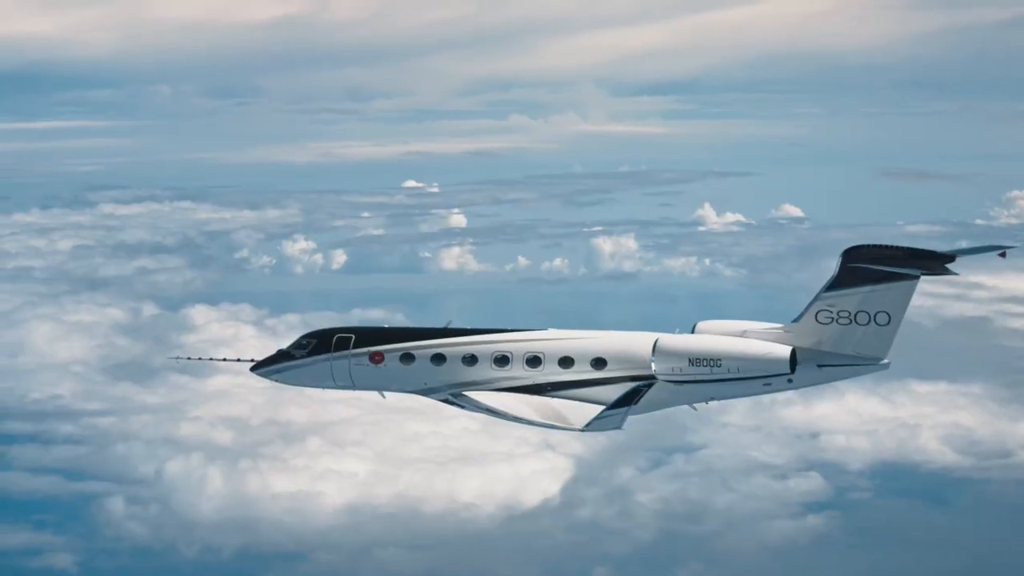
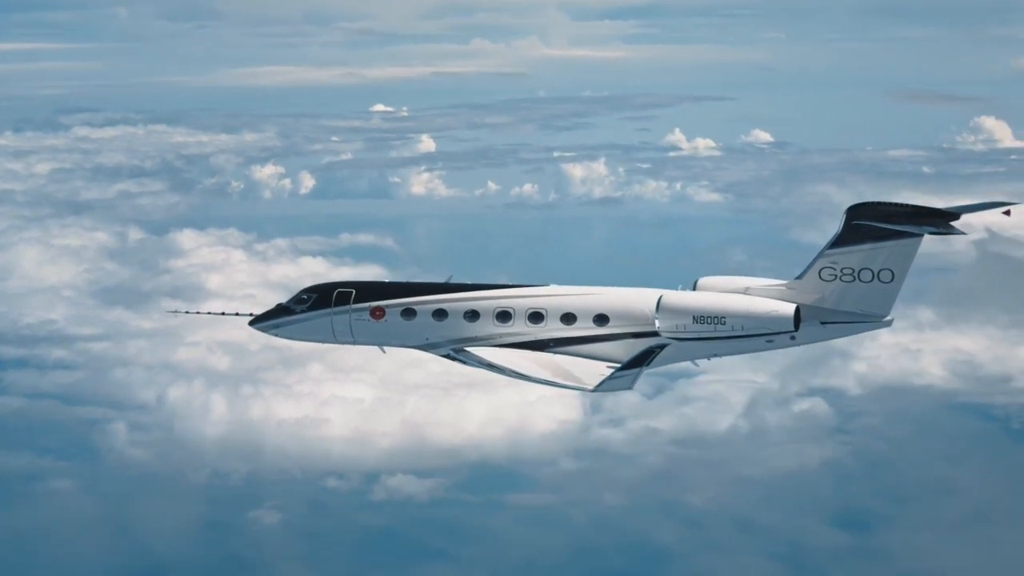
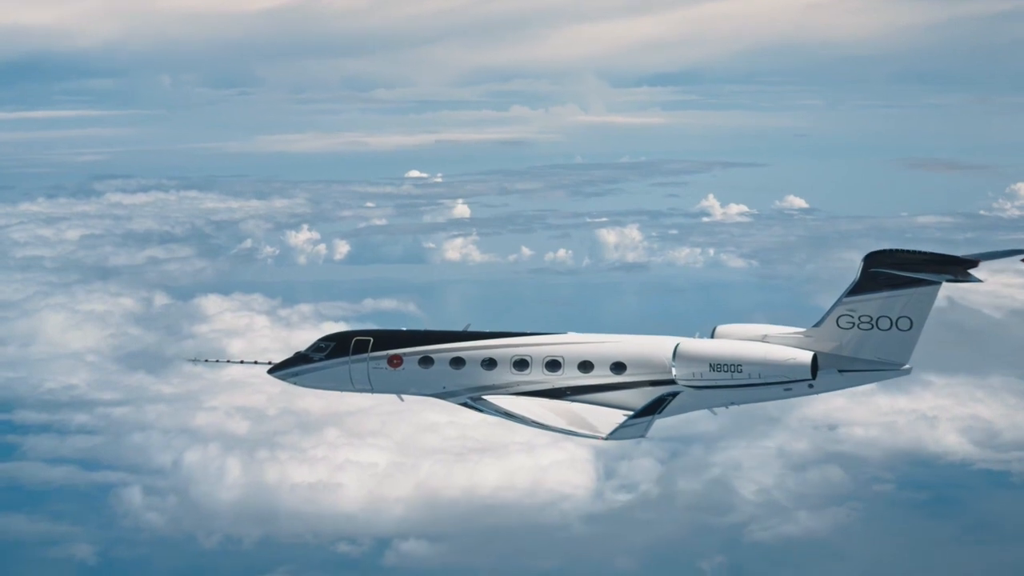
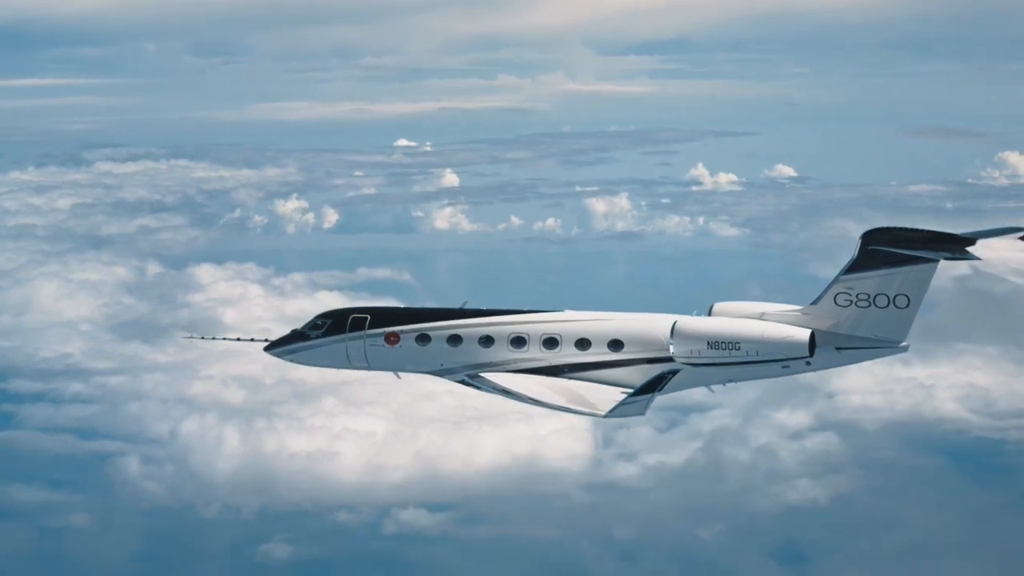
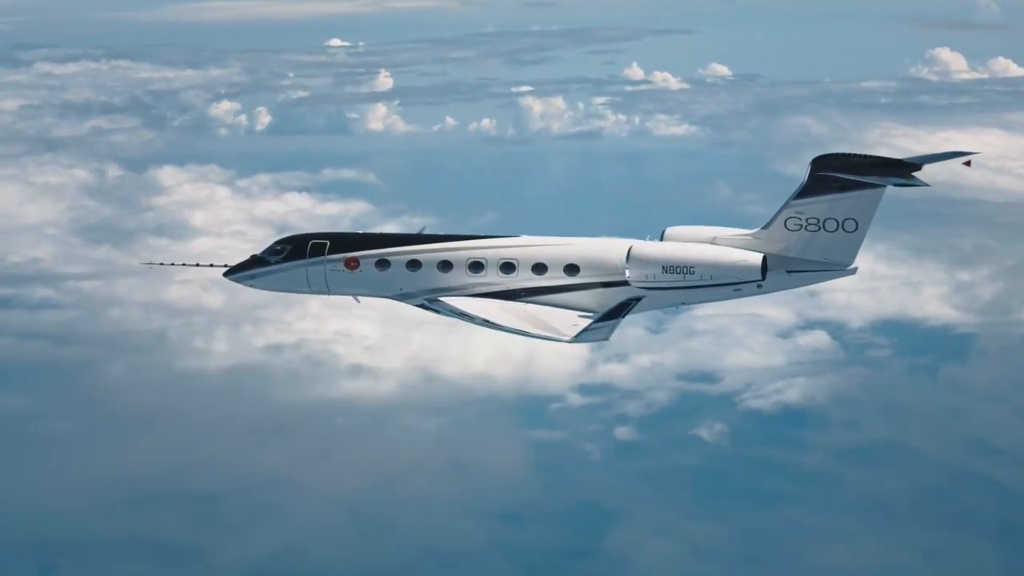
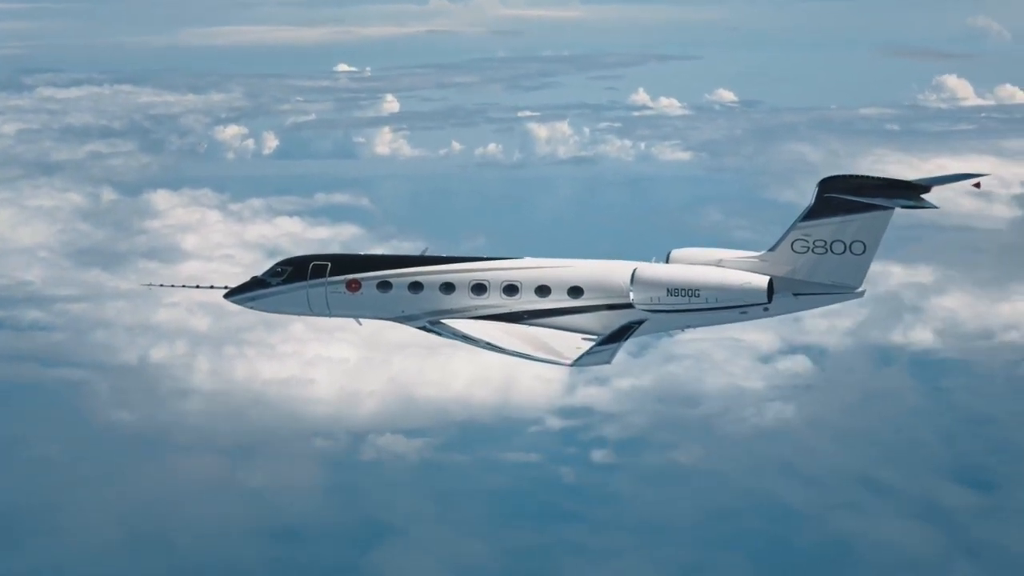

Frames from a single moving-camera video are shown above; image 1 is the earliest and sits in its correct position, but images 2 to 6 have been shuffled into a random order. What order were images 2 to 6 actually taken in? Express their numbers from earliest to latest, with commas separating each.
3, 4, 2, 6, 5
